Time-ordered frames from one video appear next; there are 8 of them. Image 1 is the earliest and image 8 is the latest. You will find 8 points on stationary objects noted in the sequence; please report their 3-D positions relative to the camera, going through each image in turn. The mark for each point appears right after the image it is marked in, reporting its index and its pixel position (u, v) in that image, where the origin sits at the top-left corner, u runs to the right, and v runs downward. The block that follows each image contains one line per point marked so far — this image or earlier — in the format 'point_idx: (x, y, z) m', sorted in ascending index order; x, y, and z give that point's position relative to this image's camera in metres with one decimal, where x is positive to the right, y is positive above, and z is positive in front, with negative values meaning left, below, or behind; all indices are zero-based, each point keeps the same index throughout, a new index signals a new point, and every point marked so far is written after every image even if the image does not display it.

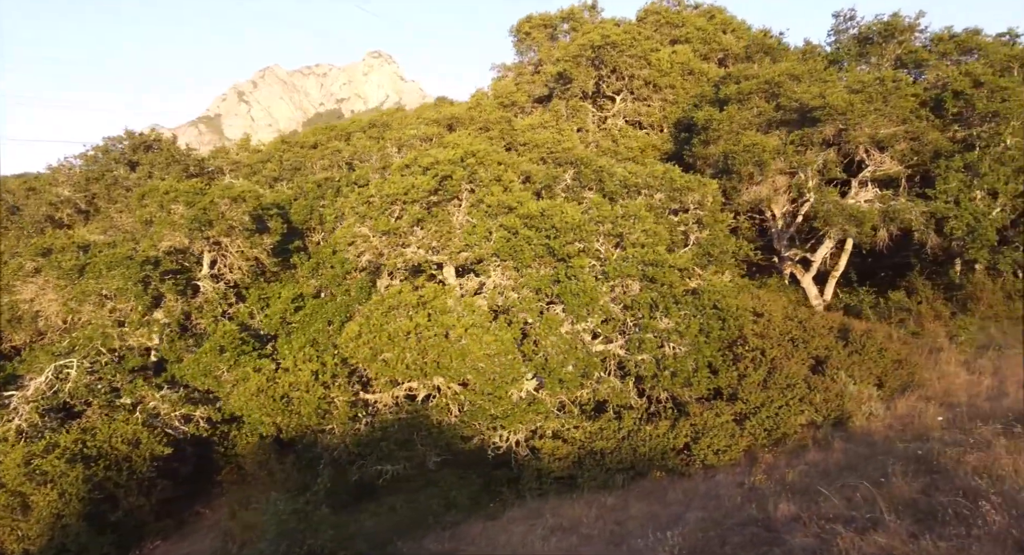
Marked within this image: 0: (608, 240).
0: (+1.1, +0.5, +9.0) m
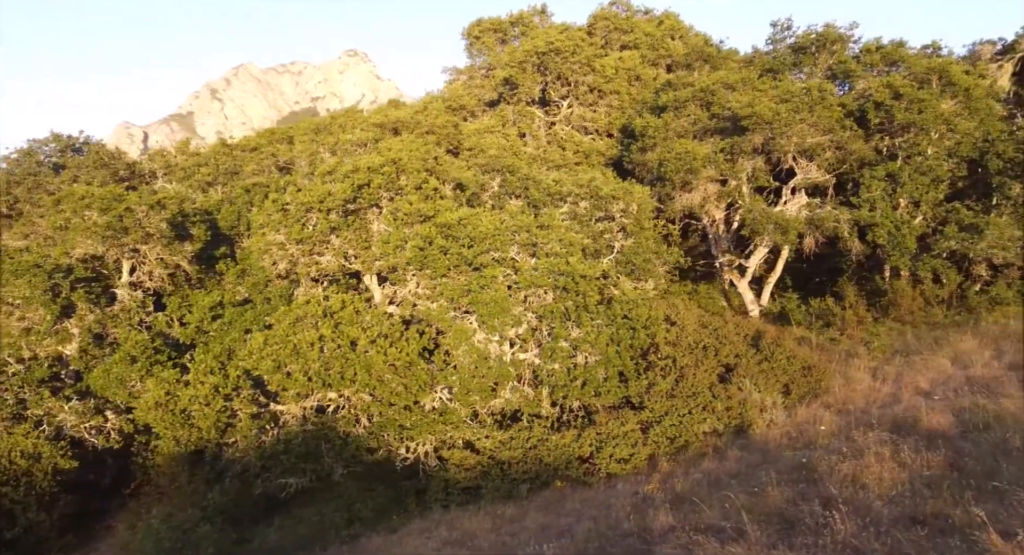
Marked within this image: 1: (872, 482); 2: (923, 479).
0: (+0.1, +0.3, +9.1) m
1: (+2.5, -1.4, +5.3) m
2: (+2.8, -1.4, +5.2) m
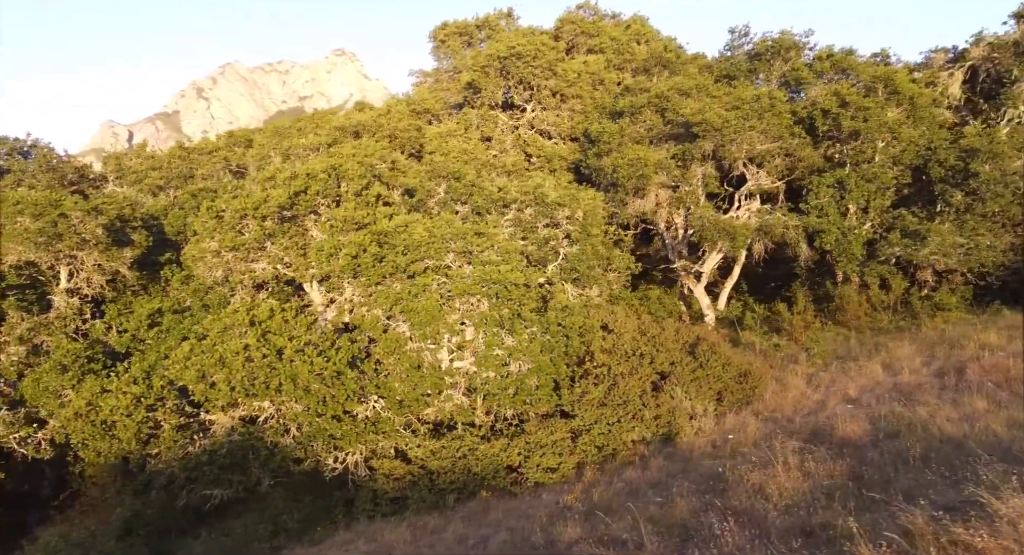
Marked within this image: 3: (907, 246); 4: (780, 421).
0: (-0.6, +0.2, +9.1) m
1: (+1.8, -1.5, +5.3) m
2: (+2.2, -1.5, +5.3) m
3: (+7.4, +0.5, +14.2) m
4: (+2.8, -1.5, +7.9) m
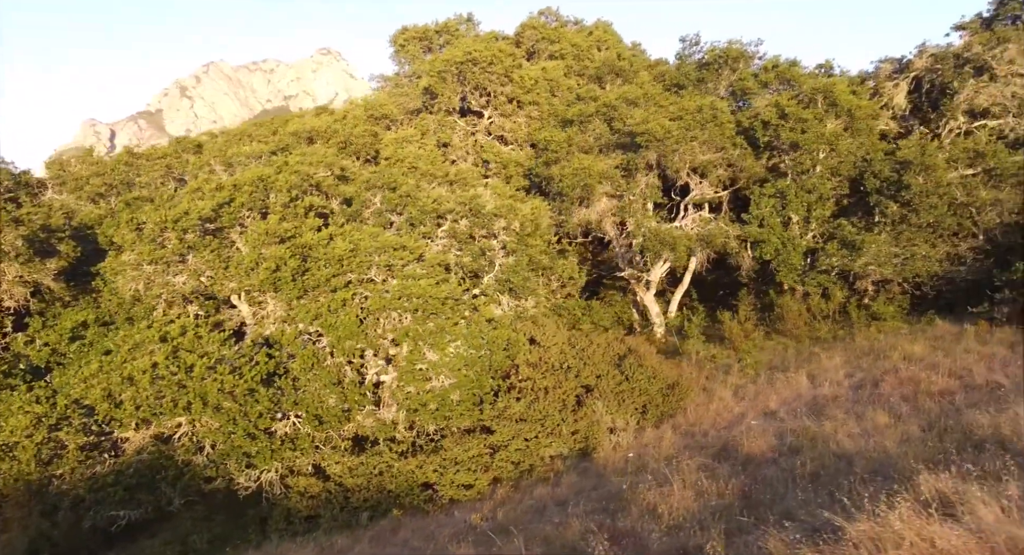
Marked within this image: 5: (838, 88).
0: (-1.5, +0.1, +9.0) m
1: (+1.1, -1.7, +5.3) m
2: (+1.4, -1.6, +5.3) m
3: (+6.3, +0.4, +14.4) m
4: (+1.9, -1.6, +7.9) m
5: (+6.4, +3.7, +14.8) m
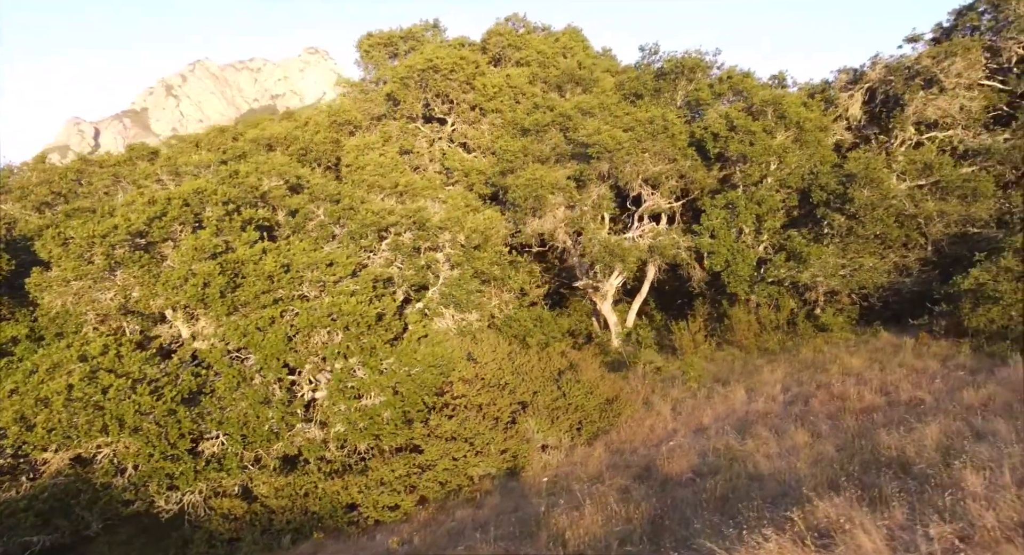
0: (-2.3, -0.1, +8.9) m
1: (+0.4, -1.8, +5.3) m
2: (+0.7, -1.8, +5.3) m
3: (+5.3, +0.2, +14.5) m
4: (+1.2, -1.8, +7.9) m
5: (+5.4, +3.5, +14.9) m
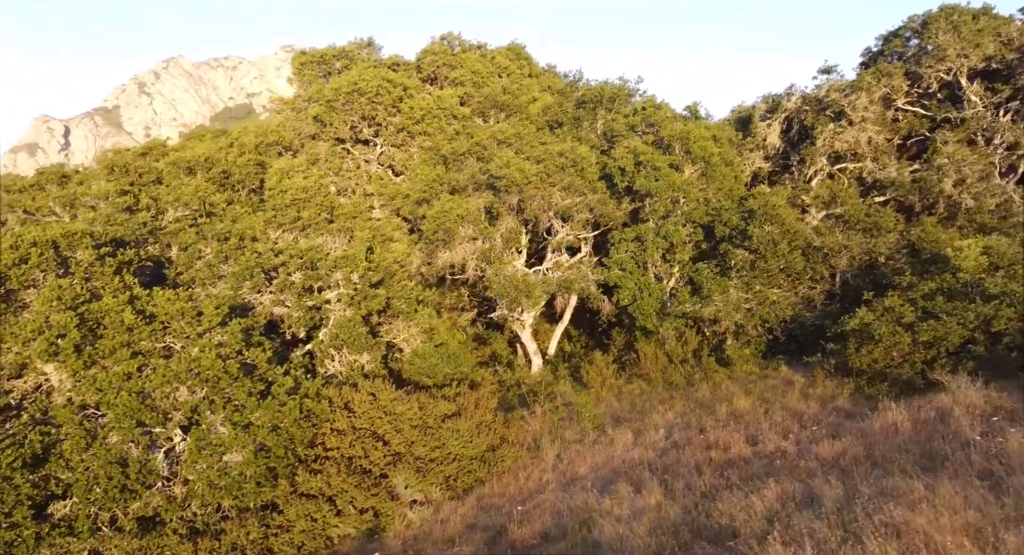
0: (-3.8, -0.7, +8.6) m
1: (-0.9, -2.4, +5.2) m
2: (-0.5, -2.3, +5.2) m
3: (+3.6, -0.5, +14.7) m
4: (-0.2, -2.4, +7.8) m
5: (+3.6, +2.8, +15.1) m
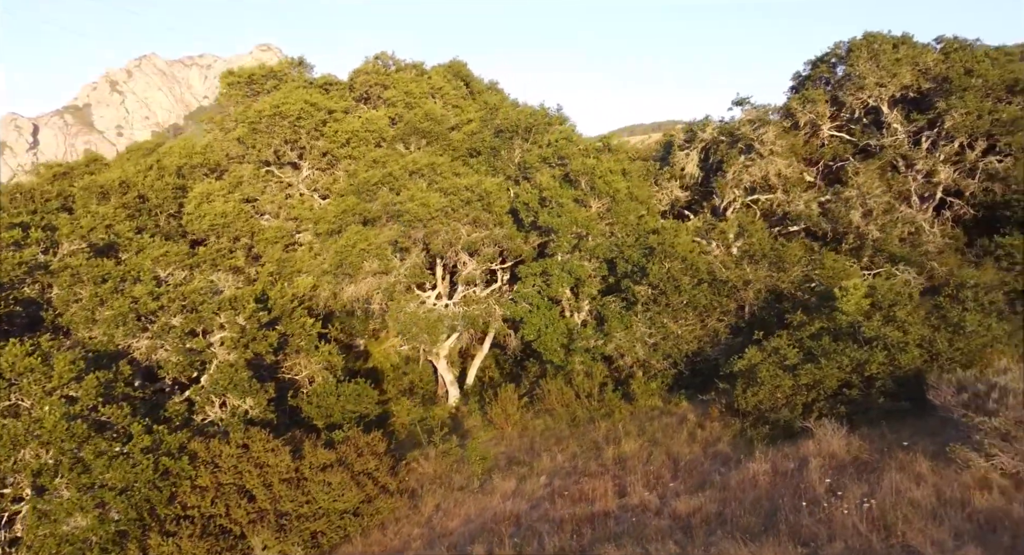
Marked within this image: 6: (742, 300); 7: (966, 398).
0: (-5.3, -1.3, +8.3) m
1: (-2.2, -2.9, +5.0) m
2: (-1.8, -2.9, +5.0) m
3: (+1.7, -1.2, +14.7) m
4: (-1.7, -3.0, +7.6) m
5: (+1.8, +2.2, +15.2) m
6: (+4.5, -0.5, +15.1) m
7: (+4.8, -1.3, +8.1) m
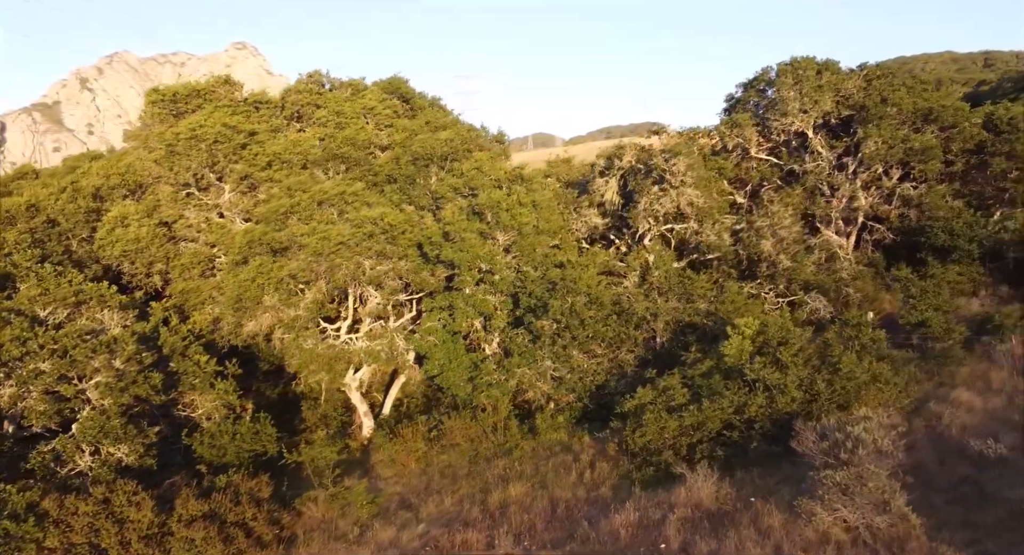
0: (-6.7, -1.8, +7.8) m
1: (-3.4, -3.4, +4.7) m
2: (-3.1, -3.4, +4.7) m
3: (-0.1, -1.8, +14.7) m
4: (-3.1, -3.5, +7.4) m
5: (-0.1, +1.5, +15.2) m
6: (+2.6, -1.1, +15.2) m
7: (+3.4, -1.8, +8.2) m
